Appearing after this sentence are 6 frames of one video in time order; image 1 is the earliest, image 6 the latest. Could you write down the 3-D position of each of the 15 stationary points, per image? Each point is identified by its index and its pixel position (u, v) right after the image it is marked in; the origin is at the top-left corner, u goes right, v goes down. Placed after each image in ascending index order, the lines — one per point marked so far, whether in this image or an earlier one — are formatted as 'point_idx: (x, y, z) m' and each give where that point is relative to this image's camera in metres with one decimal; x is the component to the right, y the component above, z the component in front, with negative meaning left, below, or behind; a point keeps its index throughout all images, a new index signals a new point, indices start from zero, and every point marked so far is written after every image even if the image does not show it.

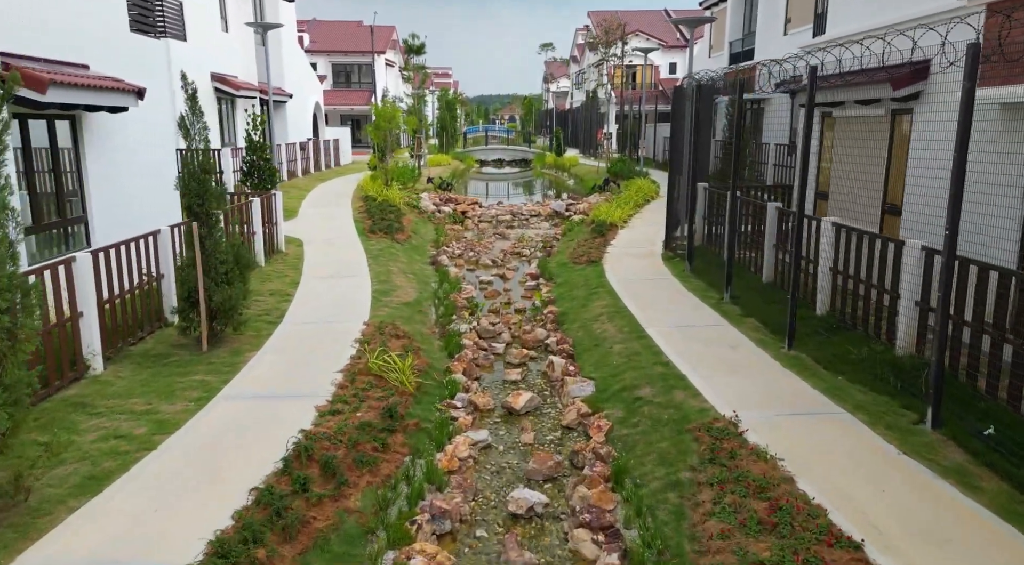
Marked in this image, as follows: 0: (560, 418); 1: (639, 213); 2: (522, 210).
0: (+0.4, -1.2, +6.7) m
1: (+2.7, +1.5, +17.0) m
2: (+0.3, +1.8, +19.4) m
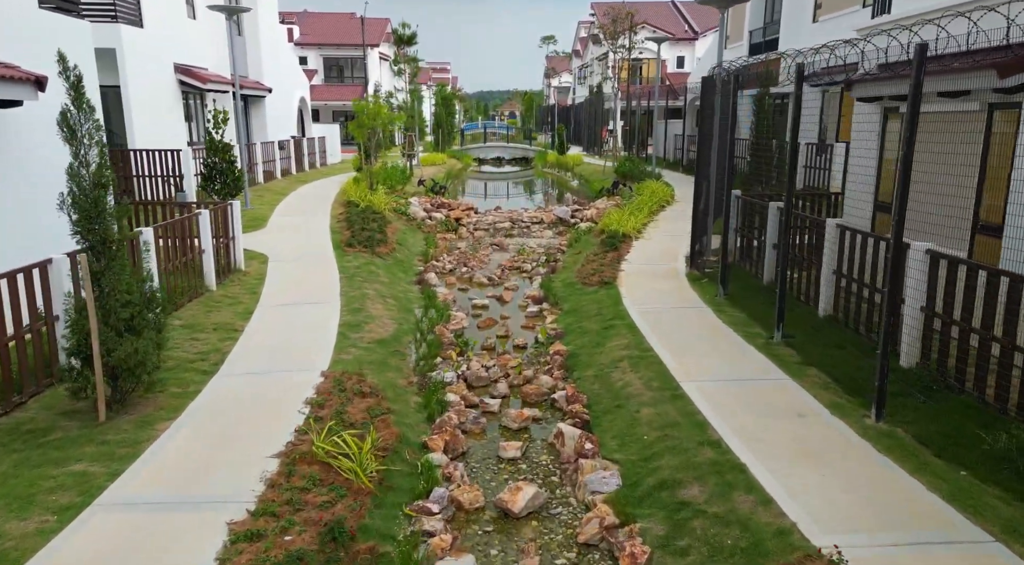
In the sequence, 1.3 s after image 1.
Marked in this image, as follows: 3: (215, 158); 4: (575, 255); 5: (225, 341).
0: (+0.4, -1.5, +4.9) m
1: (+2.7, +1.2, +15.1) m
2: (+0.3, +1.5, +17.6) m
3: (-5.0, +2.1, +13.4) m
4: (+1.0, +0.4, +13.1) m
5: (-2.9, -0.6, +7.9) m
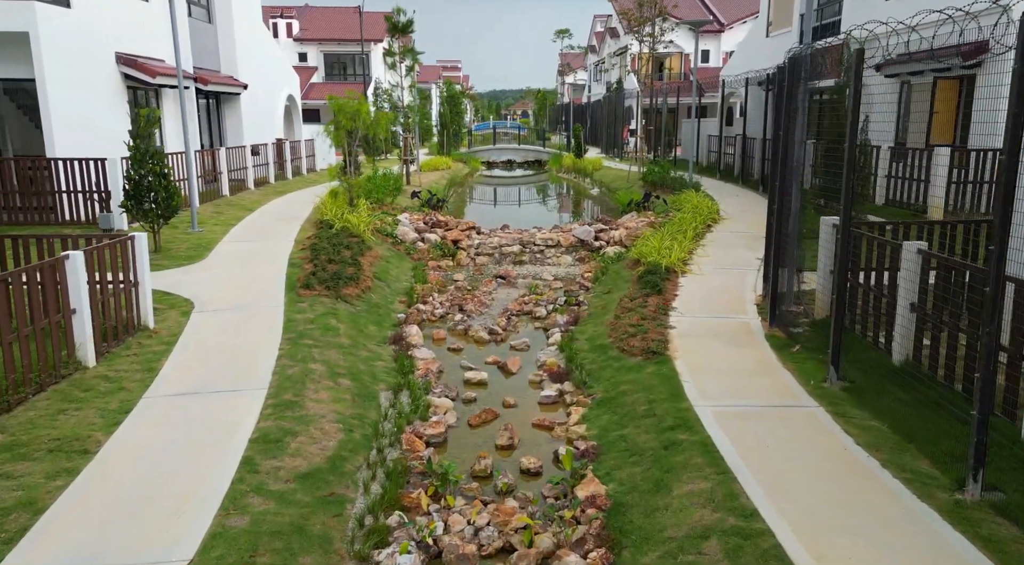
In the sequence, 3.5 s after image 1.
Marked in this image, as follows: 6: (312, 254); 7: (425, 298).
0: (+0.4, -2.2, +1.8) m
1: (+2.9, +0.6, +12.0) m
2: (+0.4, +0.9, +14.5) m
3: (-4.9, +1.5, +10.4) m
4: (+1.2, -0.2, +10.1) m
5: (-2.9, -1.2, +4.9) m
6: (-2.8, +0.4, +10.9) m
7: (-1.2, -0.2, +10.7) m
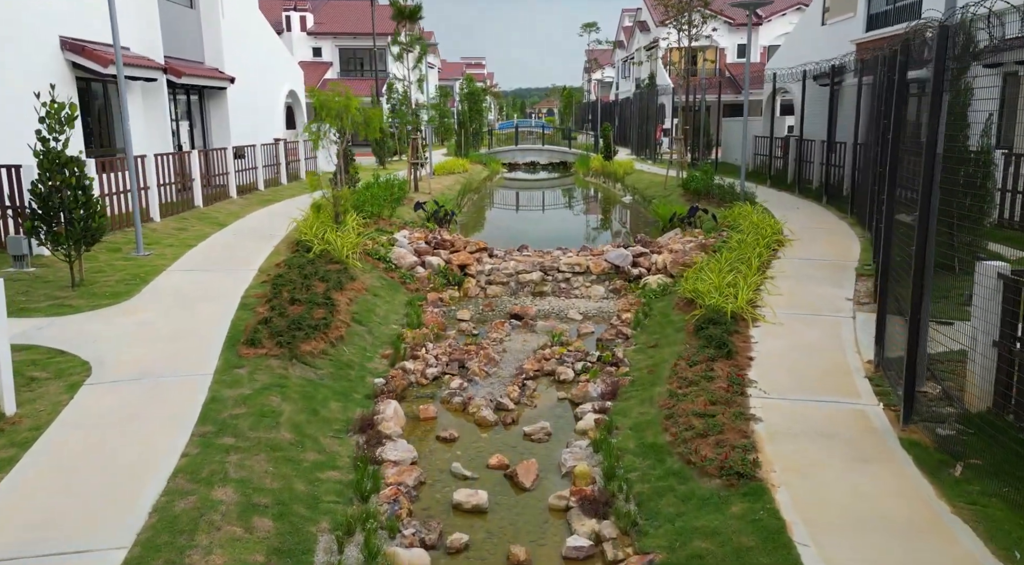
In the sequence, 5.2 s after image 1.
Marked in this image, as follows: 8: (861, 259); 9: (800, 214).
0: (+0.3, -2.7, -0.7) m
1: (+3.1, 0.0, +9.4) m
2: (+0.7, +0.4, +12.0) m
3: (-4.7, +1.0, +8.1) m
4: (+1.3, -0.7, +7.5) m
5: (-2.9, -1.7, +2.5) m
6: (-2.6, -0.1, +8.5) m
7: (-1.0, -0.7, +8.3) m
8: (+4.7, +0.3, +10.4) m
9: (+5.0, +1.2, +13.7) m
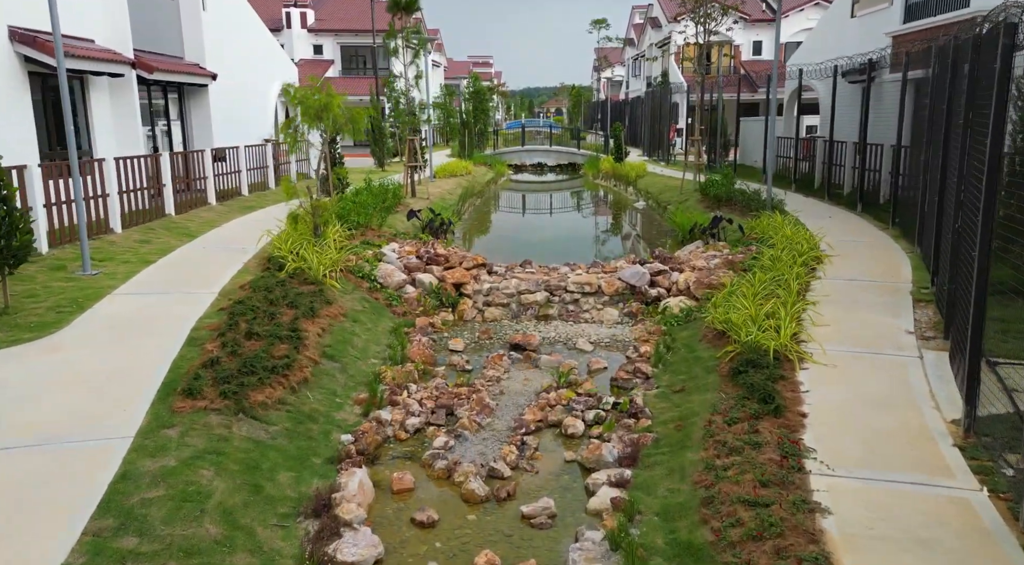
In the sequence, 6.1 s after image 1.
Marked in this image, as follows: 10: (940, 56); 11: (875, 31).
0: (+0.2, -3.0, -2.0) m
1: (+3.1, -0.2, +8.1) m
2: (+0.8, +0.1, +10.7) m
3: (-4.7, +0.8, +6.8) m
4: (+1.3, -1.0, +6.2) m
5: (-2.9, -2.0, +1.2) m
6: (-2.6, -0.4, +7.3) m
7: (-1.0, -1.0, +7.0) m
8: (+4.7, 0.0, +9.0) m
9: (+5.1, +0.9, +12.3) m
10: (+5.2, +2.8, +9.6) m
11: (+7.6, +5.3, +16.4) m
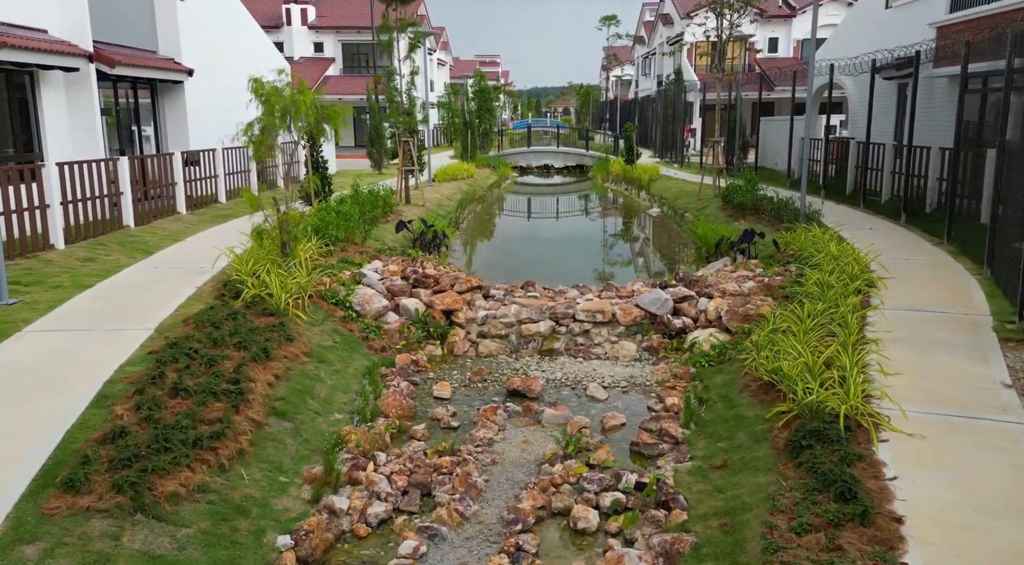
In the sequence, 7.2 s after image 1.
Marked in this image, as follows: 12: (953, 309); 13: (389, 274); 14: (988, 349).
0: (0.0, -3.3, -3.5) m
1: (+3.1, -0.5, +6.6) m
2: (+0.8, -0.2, +9.2) m
3: (-4.8, +0.5, +5.4) m
4: (+1.3, -1.3, +4.8) m
5: (-3.0, -2.3, -0.2) m
6: (-2.7, -0.6, +5.8) m
7: (-1.1, -1.3, +5.5) m
8: (+4.6, -0.3, +7.5) m
9: (+5.1, +0.6, +10.8) m
10: (+5.2, +2.5, +8.1) m
11: (+7.7, +5.0, +14.9) m
12: (+4.3, -0.3, +7.6) m
13: (-1.5, +0.1, +9.4) m
14: (+4.0, -0.6, +6.6) m
